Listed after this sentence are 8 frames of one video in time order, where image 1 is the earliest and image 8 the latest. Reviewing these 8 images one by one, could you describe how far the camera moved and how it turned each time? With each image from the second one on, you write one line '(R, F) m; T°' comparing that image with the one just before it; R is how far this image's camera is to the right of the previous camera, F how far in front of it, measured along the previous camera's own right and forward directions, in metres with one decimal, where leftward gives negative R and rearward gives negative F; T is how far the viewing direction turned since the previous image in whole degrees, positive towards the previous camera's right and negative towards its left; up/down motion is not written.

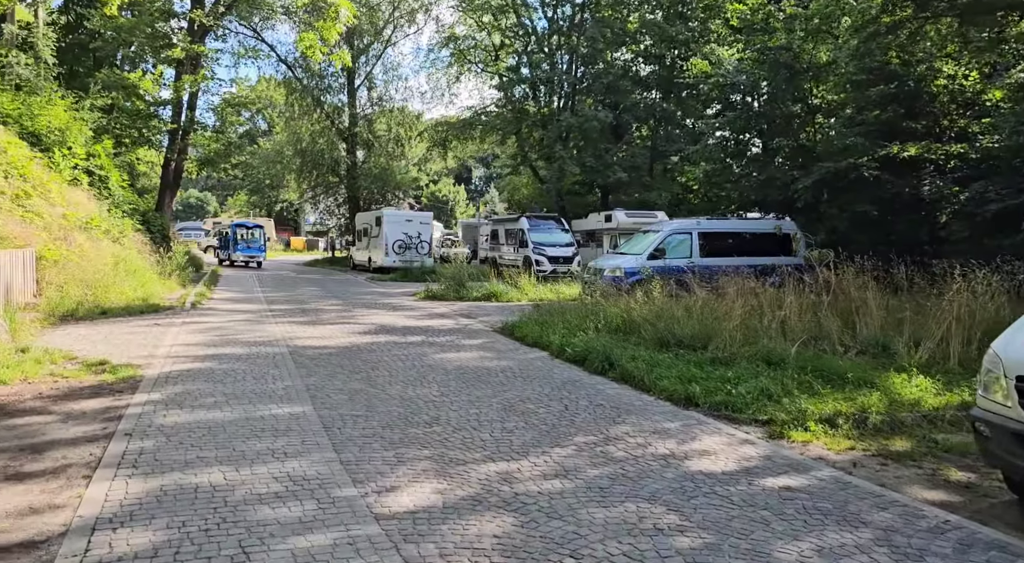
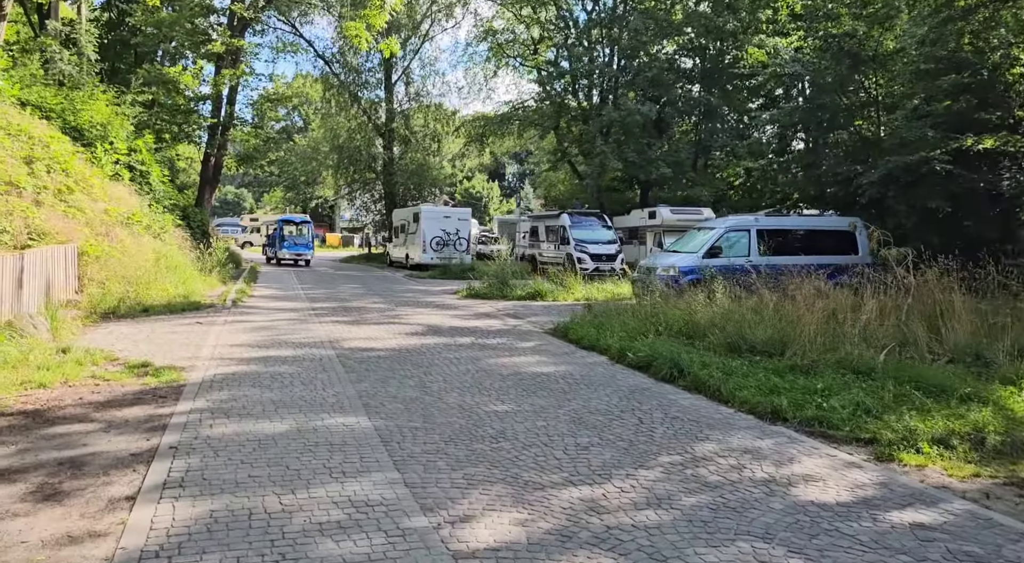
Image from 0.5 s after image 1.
(-0.3, +0.7) m; -2°
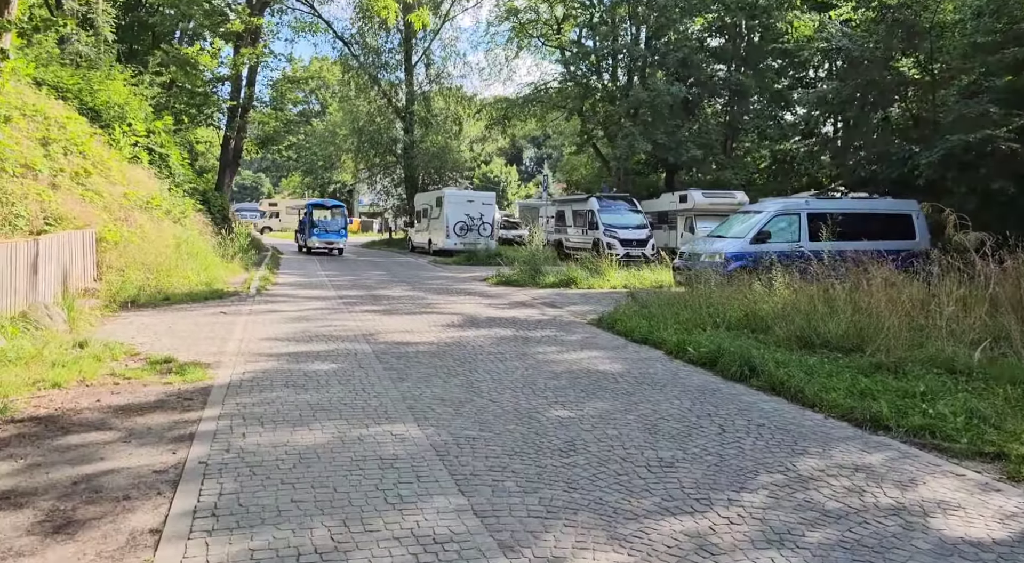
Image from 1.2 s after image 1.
(-0.4, +0.9) m; -1°
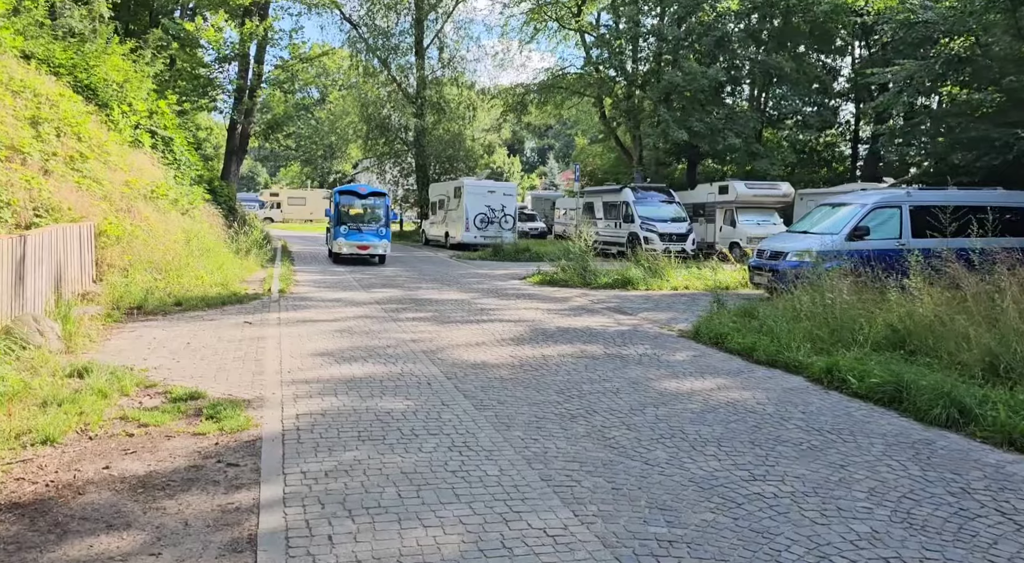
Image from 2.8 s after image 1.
(-1.1, +2.2) m; 0°
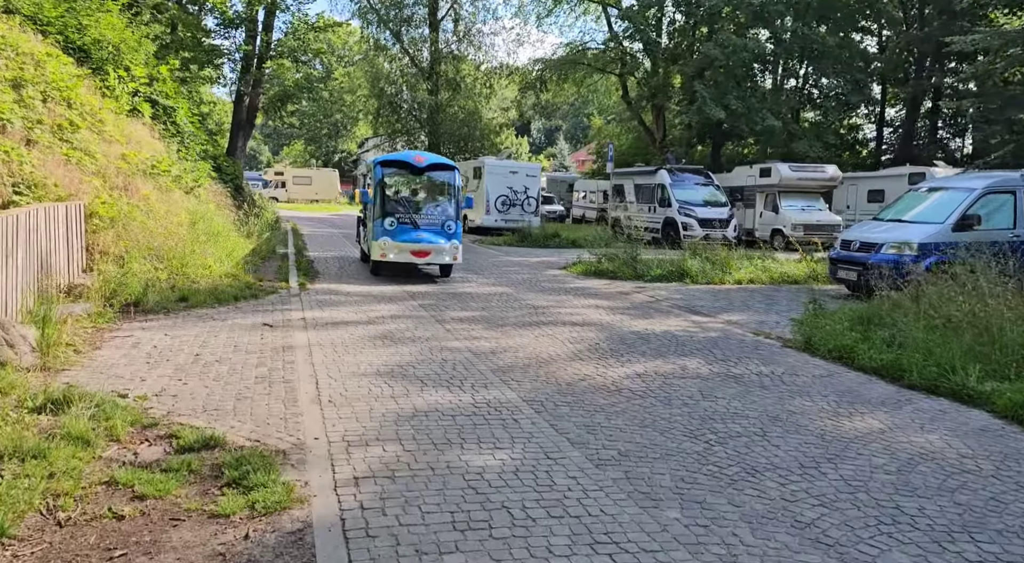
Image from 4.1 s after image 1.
(-0.8, +2.0) m; 0°
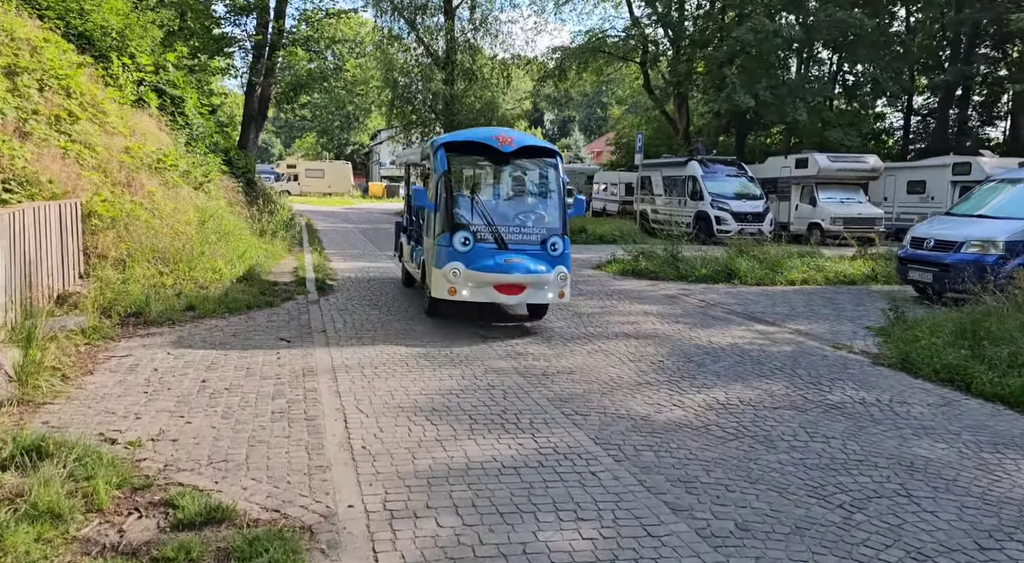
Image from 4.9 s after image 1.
(-0.4, +1.2) m; -1°
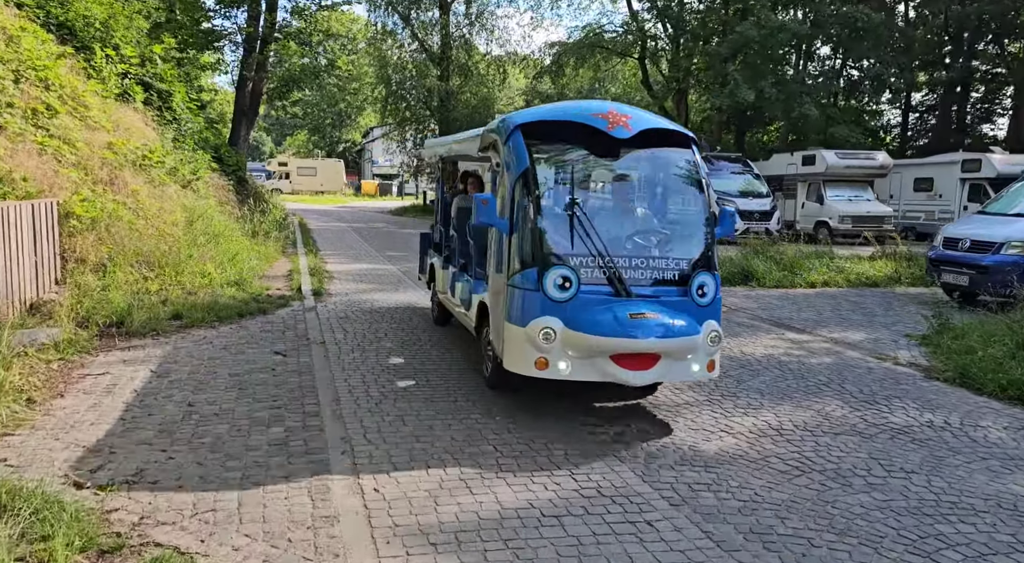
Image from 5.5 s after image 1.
(-0.2, +0.8) m; +1°
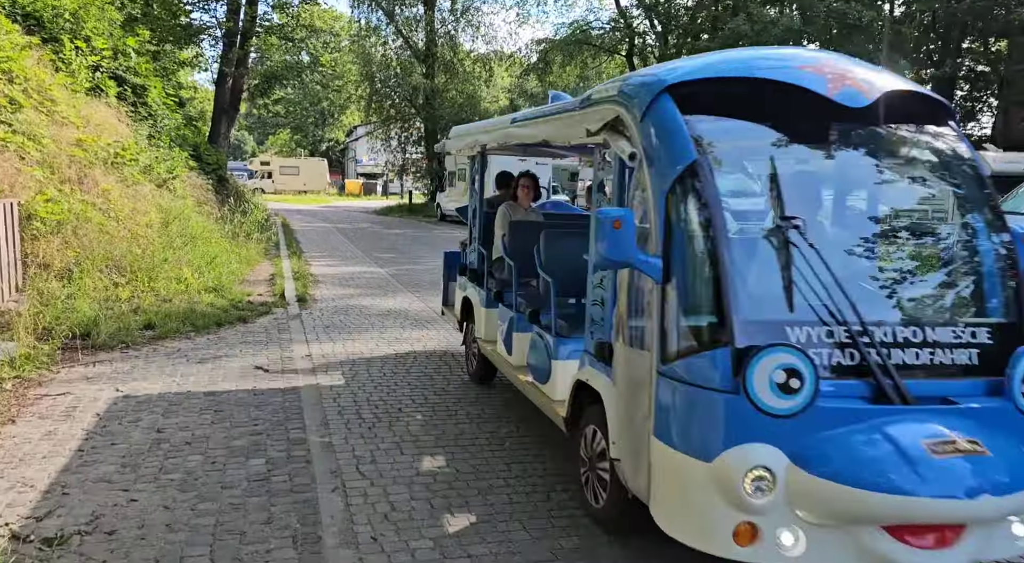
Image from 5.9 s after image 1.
(-0.2, +0.7) m; +1°
